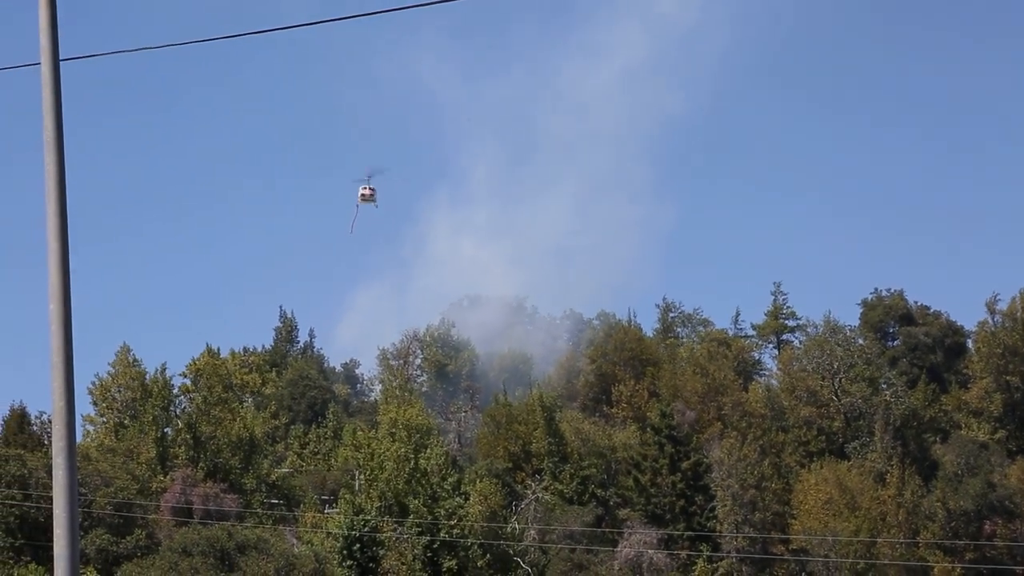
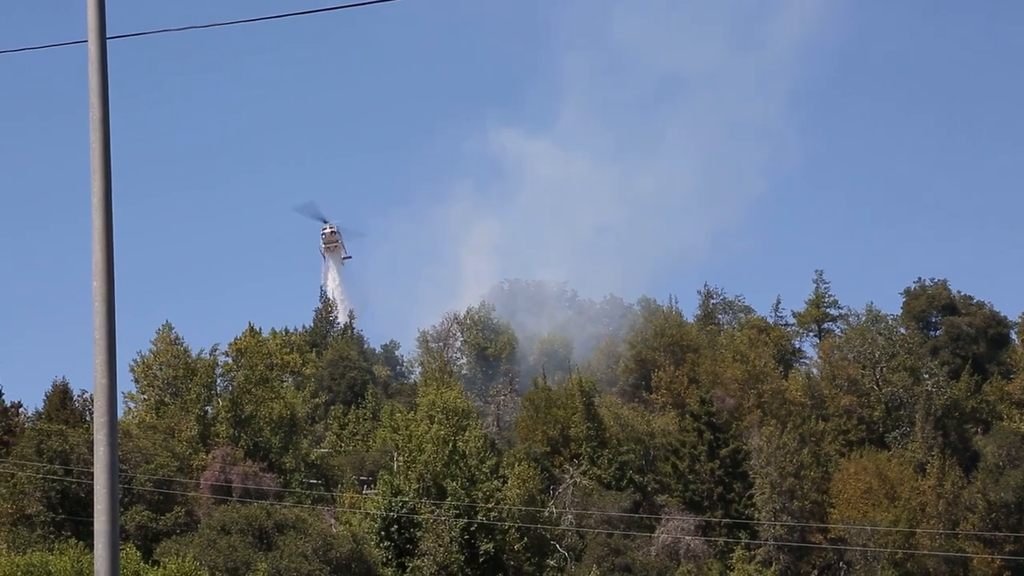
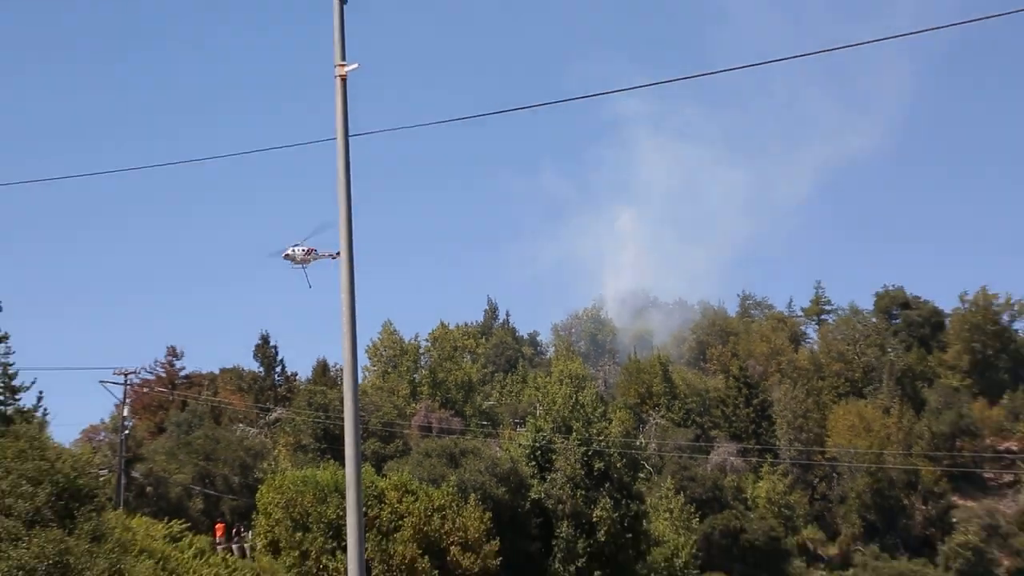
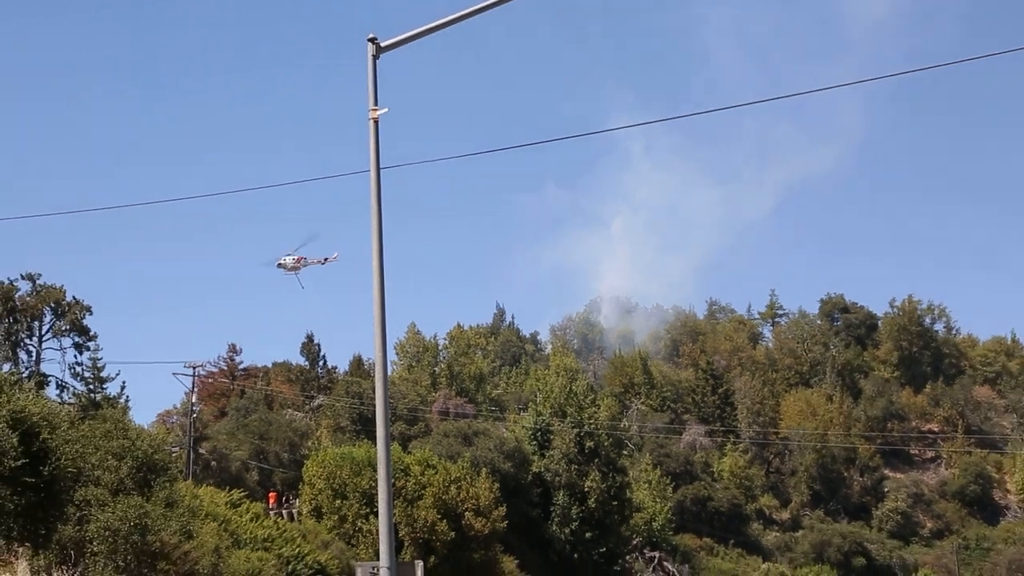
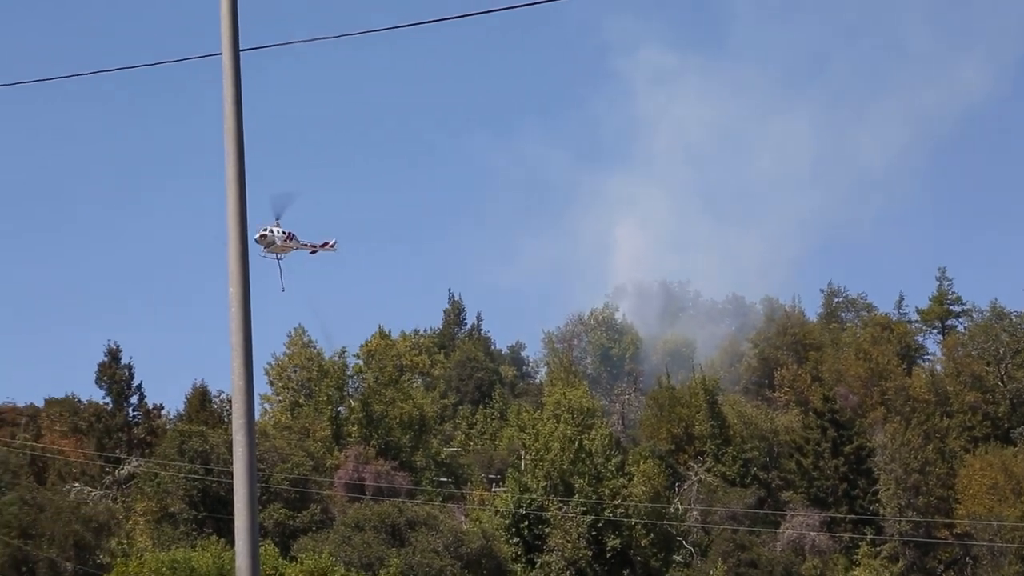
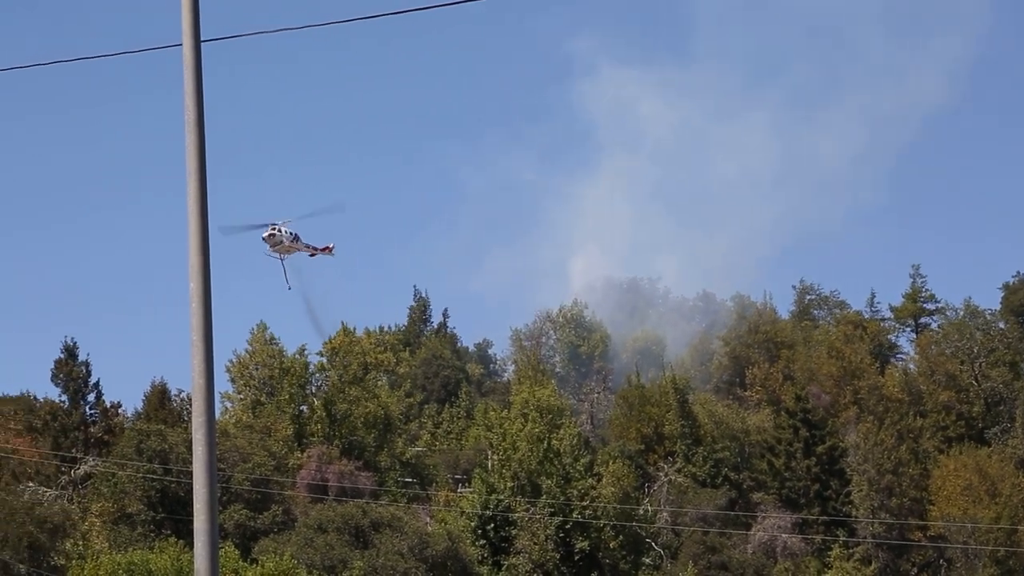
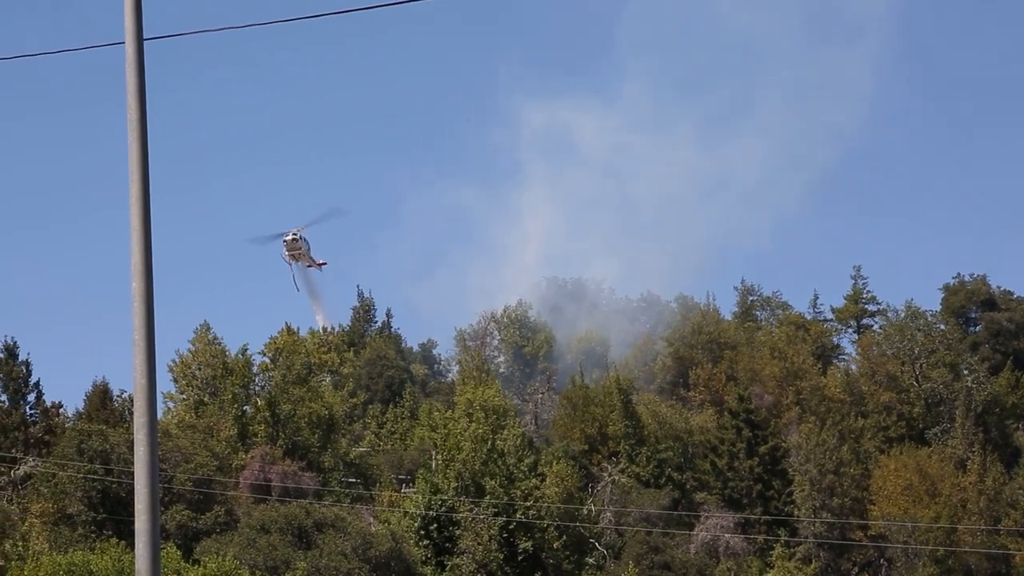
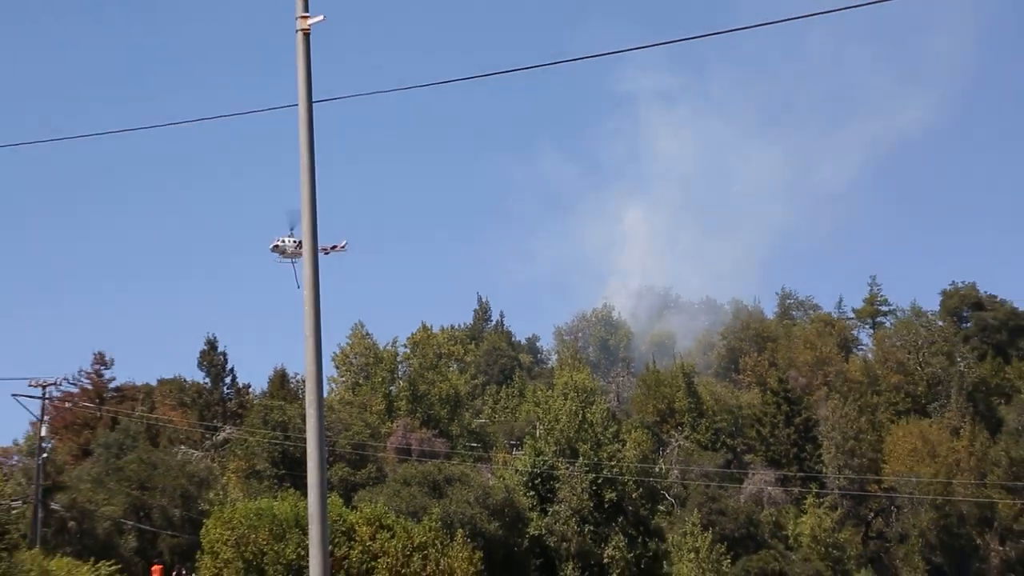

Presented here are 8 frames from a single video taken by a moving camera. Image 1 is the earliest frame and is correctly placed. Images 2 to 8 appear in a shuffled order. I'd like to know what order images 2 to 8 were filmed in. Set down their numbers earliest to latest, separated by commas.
2, 7, 6, 5, 8, 3, 4
